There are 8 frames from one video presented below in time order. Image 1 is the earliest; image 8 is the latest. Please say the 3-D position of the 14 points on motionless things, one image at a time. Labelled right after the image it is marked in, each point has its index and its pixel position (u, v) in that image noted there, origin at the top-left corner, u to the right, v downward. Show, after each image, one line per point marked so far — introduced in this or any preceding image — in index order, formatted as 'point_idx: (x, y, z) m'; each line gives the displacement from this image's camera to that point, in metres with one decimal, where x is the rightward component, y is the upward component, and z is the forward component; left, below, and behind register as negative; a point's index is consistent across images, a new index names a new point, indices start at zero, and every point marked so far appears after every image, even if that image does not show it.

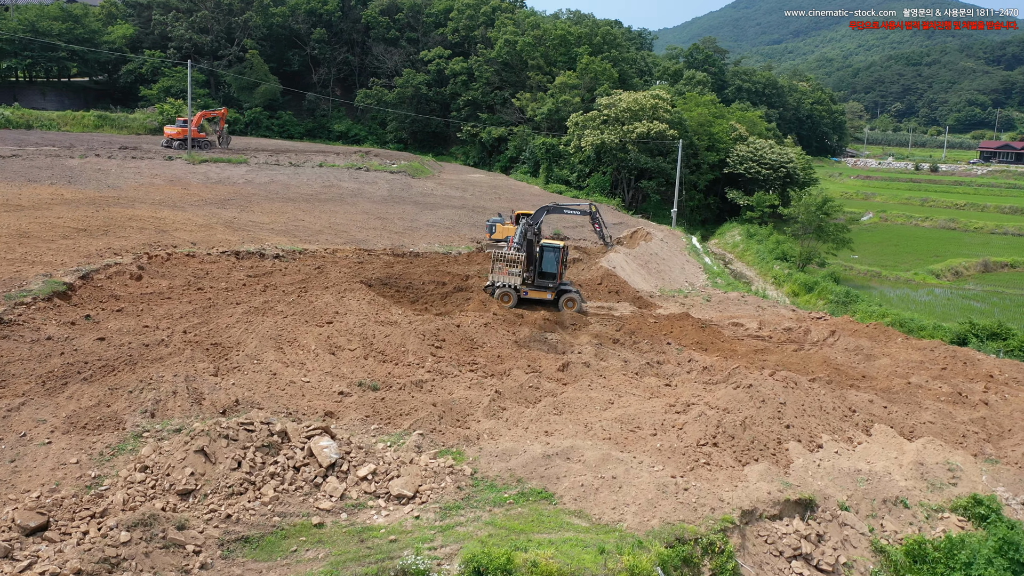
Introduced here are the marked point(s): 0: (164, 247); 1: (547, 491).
0: (-6.7, +0.8, +15.7) m
1: (+0.3, -2.1, +8.3) m
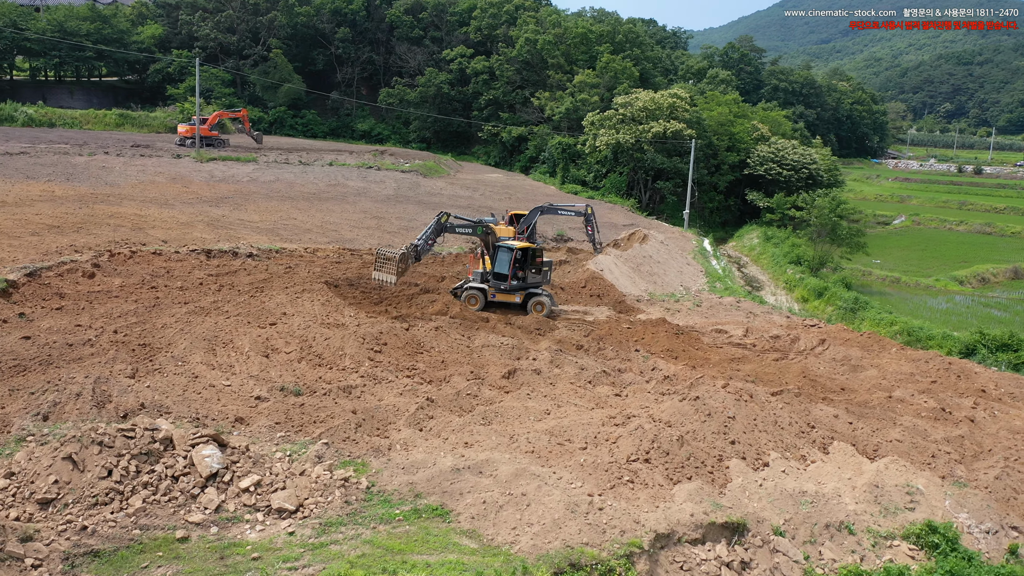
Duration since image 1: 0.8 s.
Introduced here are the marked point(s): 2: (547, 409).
0: (-7.3, +0.8, +15.6) m
1: (-0.7, -2.1, +7.9) m
2: (+0.4, -1.6, +10.5) m
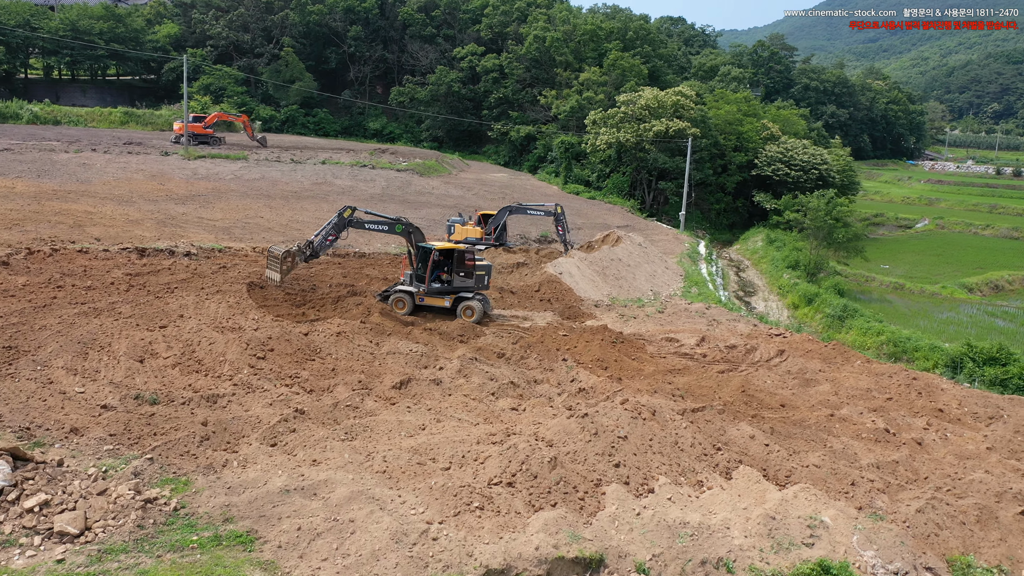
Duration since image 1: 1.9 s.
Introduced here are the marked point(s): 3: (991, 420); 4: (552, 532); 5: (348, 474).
0: (-8.5, +0.8, +15.2) m
1: (-2.3, -2.2, +7.2) m
2: (-1.1, -1.6, +9.7) m
3: (+7.5, -2.1, +12.9) m
4: (+0.4, -2.3, +7.8) m
5: (-1.7, -1.9, +8.3) m
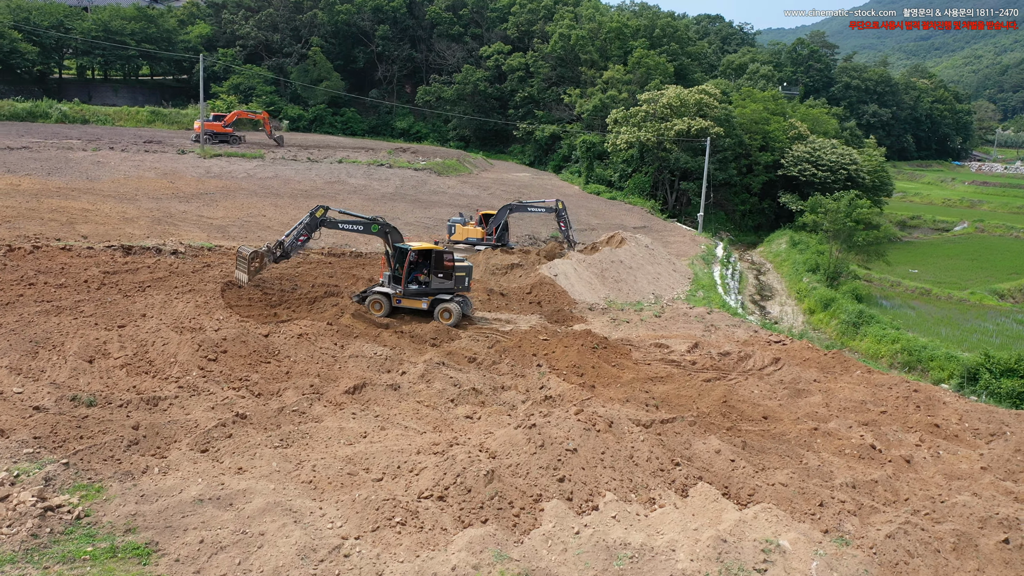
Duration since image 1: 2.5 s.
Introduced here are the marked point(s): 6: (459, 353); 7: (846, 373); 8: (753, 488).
0: (-8.8, +0.9, +15.2) m
1: (-3.0, -2.2, +6.9) m
2: (-1.7, -1.6, +9.3) m
3: (+7.1, -2.2, +12.1) m
4: (-0.3, -2.4, +7.4) m
5: (-2.4, -1.9, +8.0) m
6: (-0.8, -1.0, +12.7) m
7: (+5.9, -1.5, +14.5) m
8: (+2.7, -2.3, +9.3) m
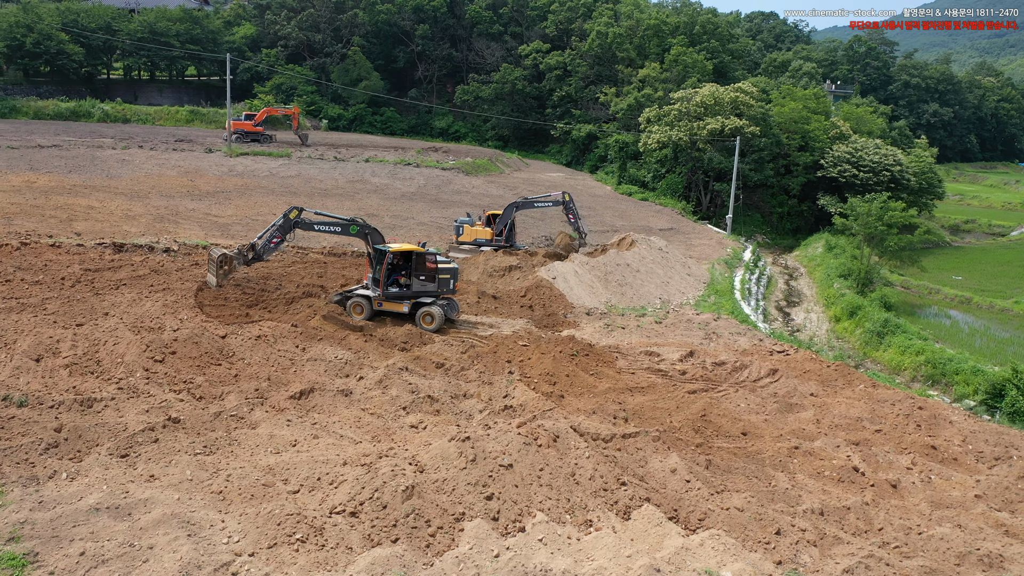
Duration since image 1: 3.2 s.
0: (-9.0, +1.0, +15.3) m
1: (-3.9, -2.2, +6.6) m
2: (-2.4, -1.7, +9.0) m
3: (+6.5, -2.4, +11.1) m
4: (-1.2, -2.4, +6.9) m
5: (-3.1, -1.9, +7.6) m
6: (-1.3, -1.1, +12.3) m
7: (+5.6, -1.7, +13.6) m
8: (+2.0, -2.4, +8.6) m
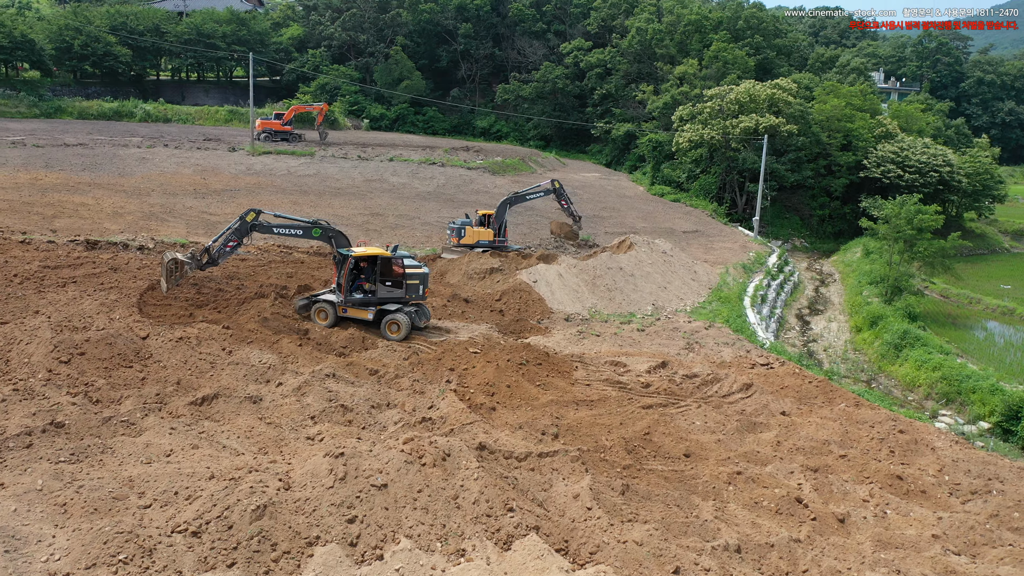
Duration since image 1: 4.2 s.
0: (-9.5, +1.0, +15.4) m
1: (-5.3, -2.2, +6.3) m
2: (-3.5, -1.7, +8.5) m
3: (+5.5, -2.5, +9.9) m
4: (-2.5, -2.5, +6.4) m
5: (-4.4, -1.9, +7.2) m
6: (-2.1, -1.1, +11.7) m
7: (+4.8, -1.8, +12.4) m
8: (+0.8, -2.4, +7.8) m
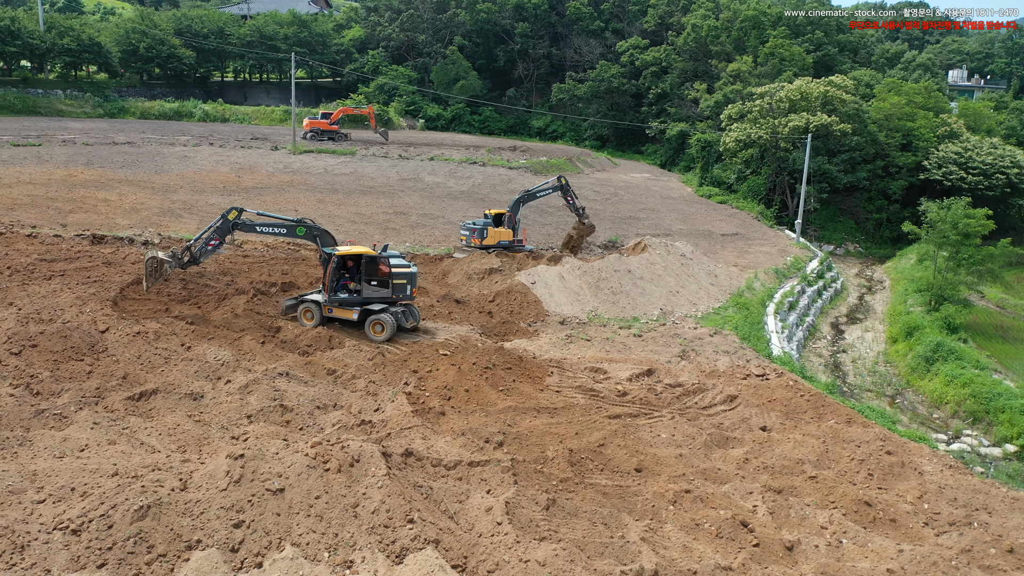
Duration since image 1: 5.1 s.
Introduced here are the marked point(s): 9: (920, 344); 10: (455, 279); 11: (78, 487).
0: (-9.7, +1.2, +15.9) m
1: (-6.3, -2.1, +6.4) m
2: (-4.3, -1.6, +8.5) m
3: (+4.8, -2.6, +8.9) m
4: (-3.6, -2.4, +6.2) m
5: (-5.4, -1.8, +7.3) m
6: (-2.7, -1.1, +11.5) m
7: (+4.3, -1.9, +11.6) m
8: (-0.1, -2.5, +7.3) m
9: (+9.2, -1.3, +18.3) m
10: (-1.2, +0.2, +17.0) m
11: (-4.0, -1.9, +7.6) m
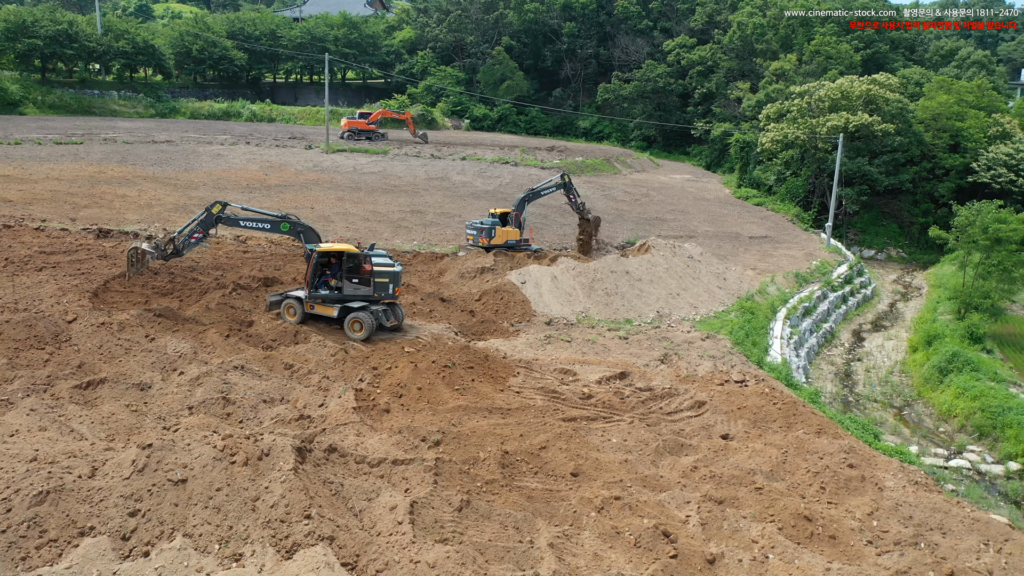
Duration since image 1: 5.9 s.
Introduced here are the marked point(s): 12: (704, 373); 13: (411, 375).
0: (-9.8, +1.4, +16.5) m
1: (-7.3, -1.9, +6.8) m
2: (-5.2, -1.5, +8.7) m
3: (+3.9, -2.7, +8.4) m
4: (-4.6, -2.3, +6.4) m
5: (-6.3, -1.7, +7.6) m
6: (-3.2, -1.0, +11.6) m
7: (+3.7, -1.9, +11.1) m
8: (-1.1, -2.4, +7.2) m
9: (+9.1, -1.4, +17.4) m
10: (-1.3, +0.2, +17.0) m
11: (-4.9, -1.8, +7.8) m
12: (+3.2, -1.4, +13.2) m
13: (-1.3, -1.2, +11.4) m
